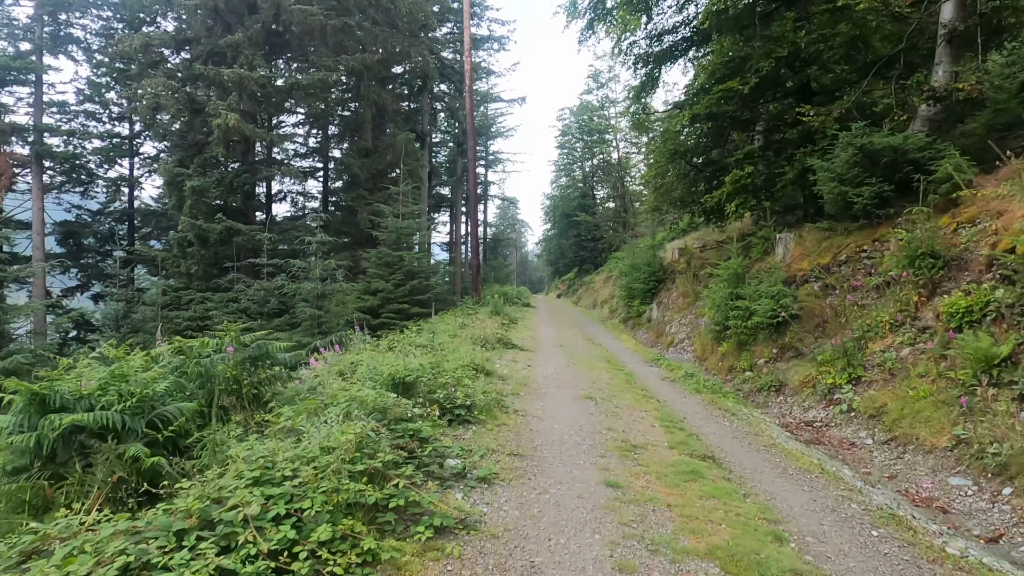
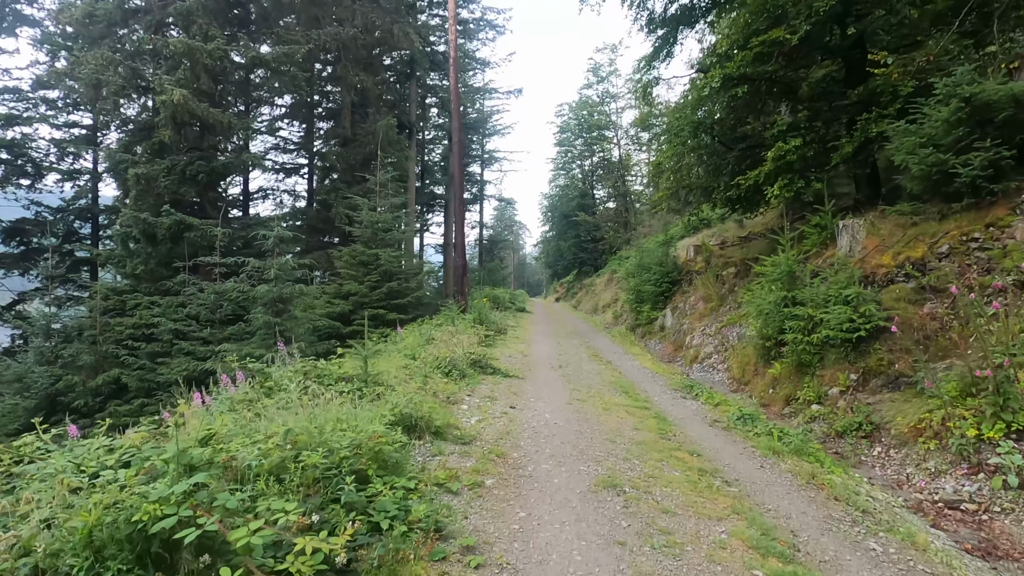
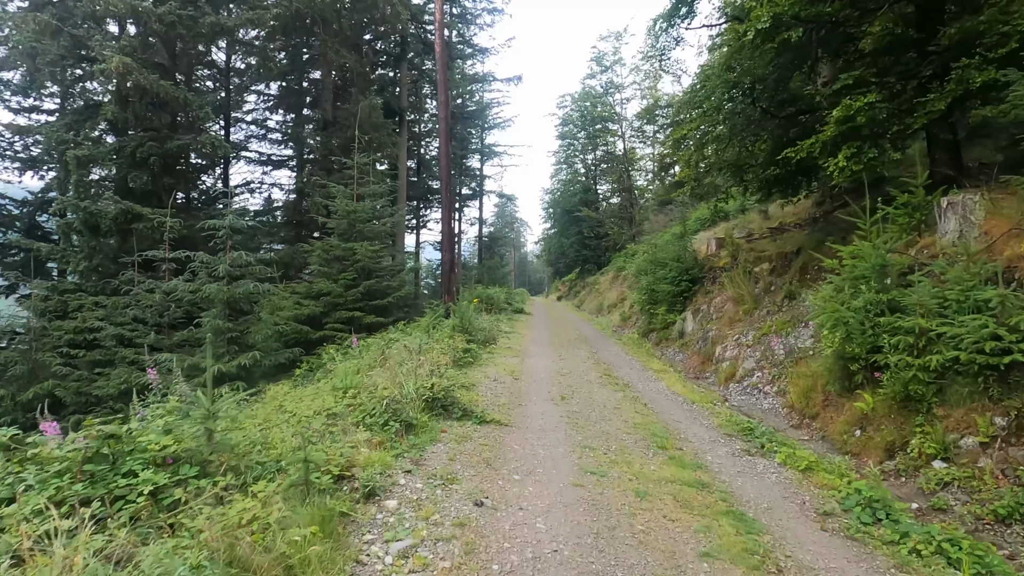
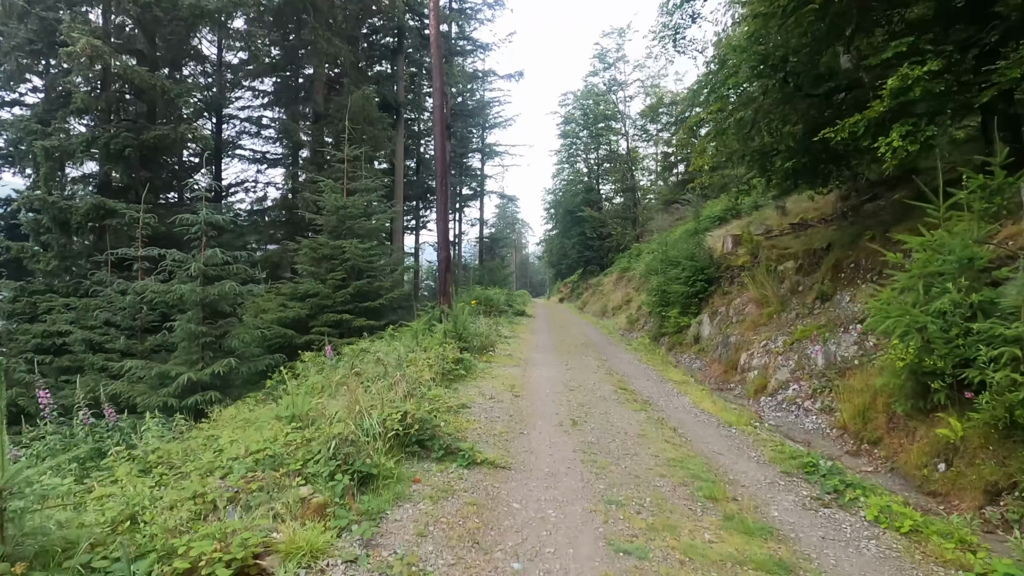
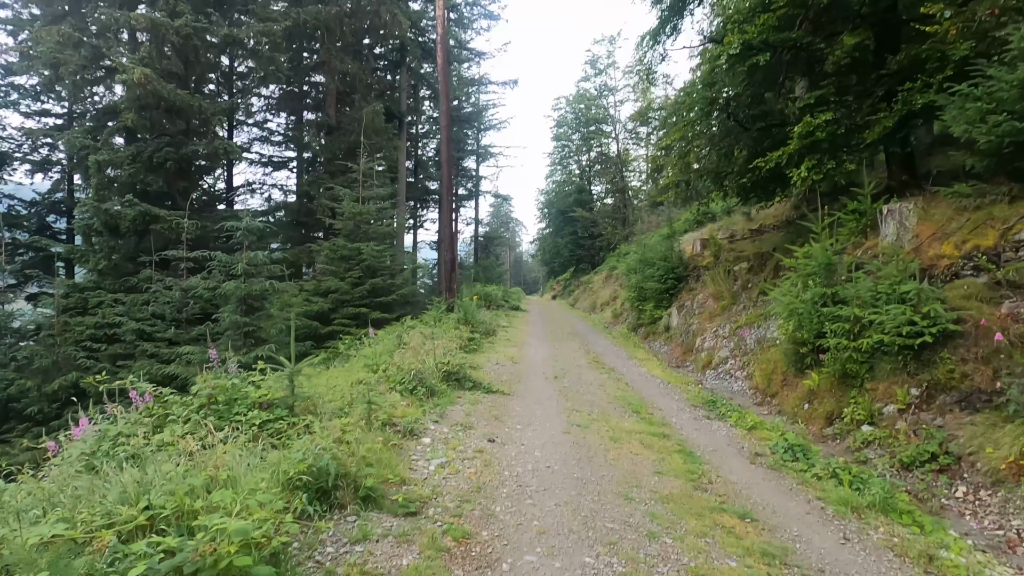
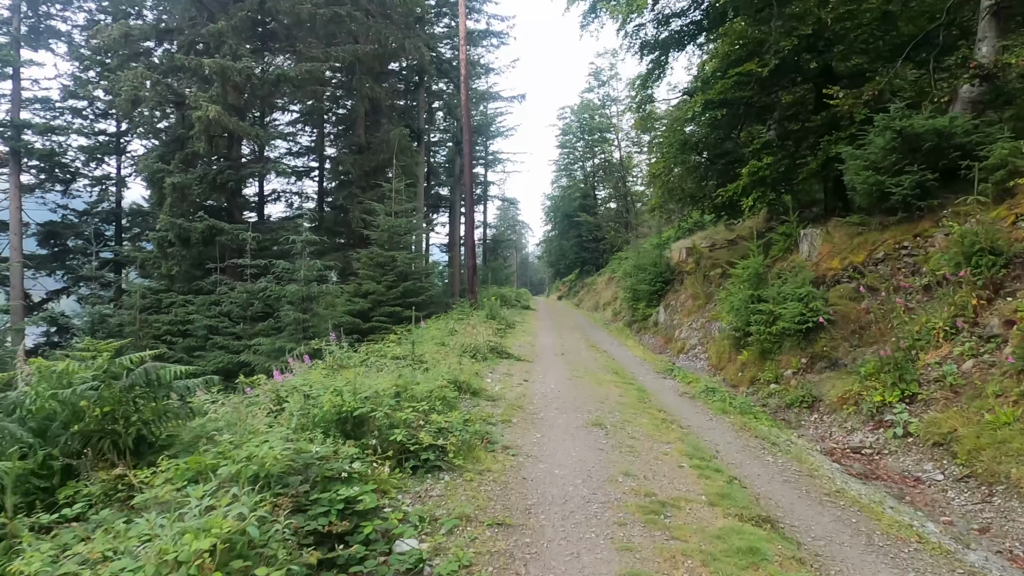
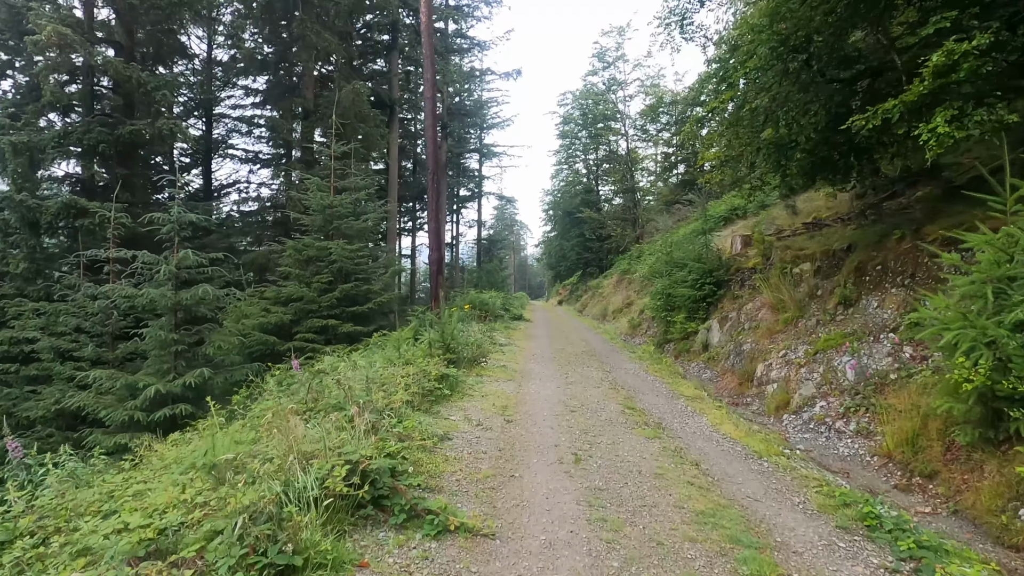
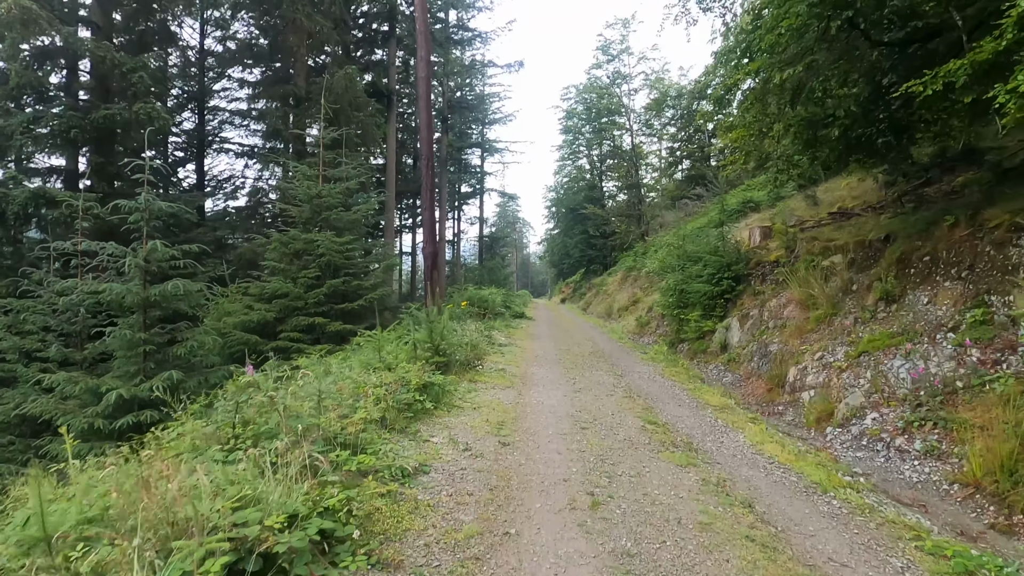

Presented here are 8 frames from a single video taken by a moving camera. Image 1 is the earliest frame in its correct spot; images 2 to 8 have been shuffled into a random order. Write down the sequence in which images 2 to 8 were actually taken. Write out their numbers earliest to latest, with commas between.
6, 2, 5, 3, 4, 7, 8
